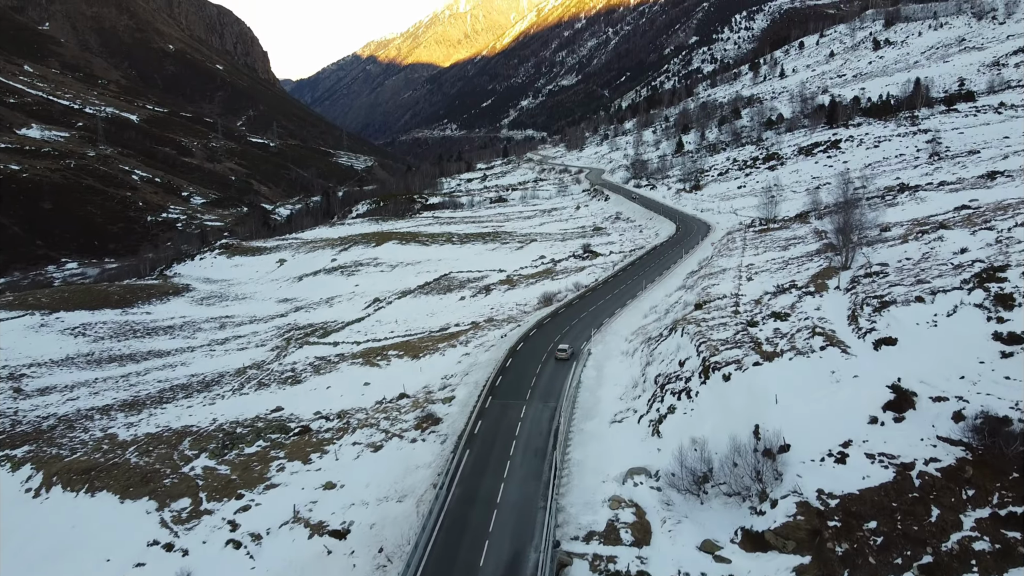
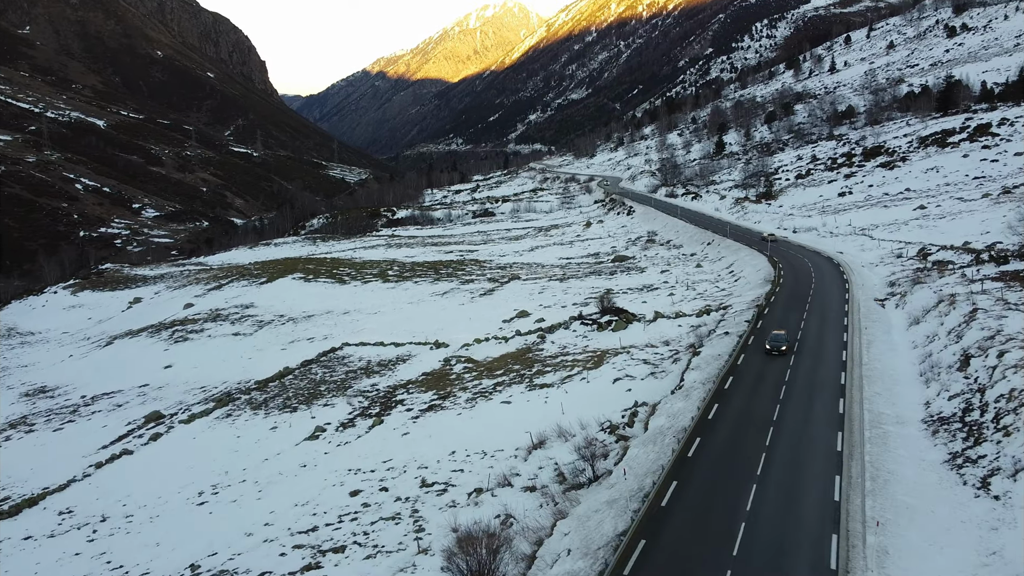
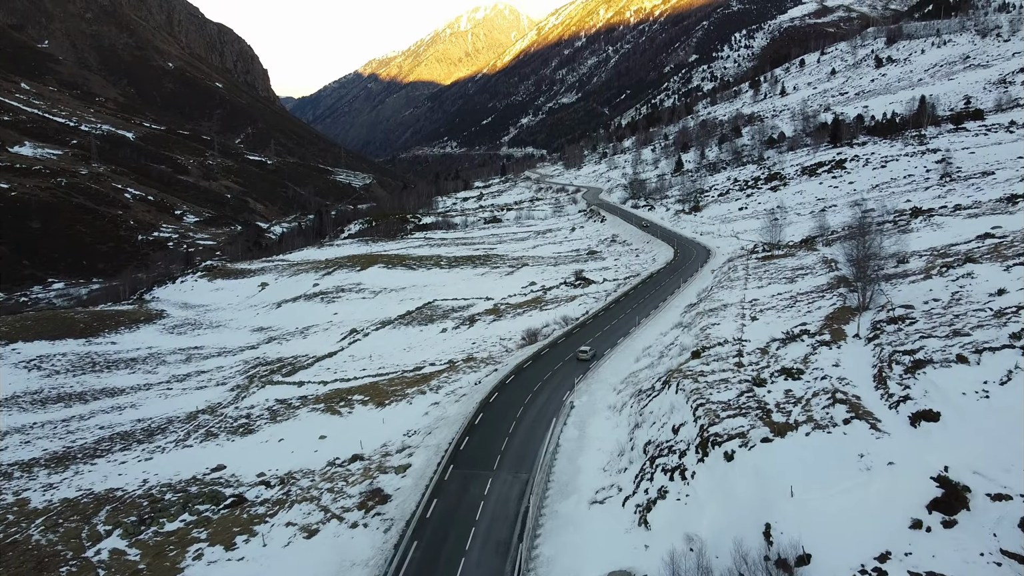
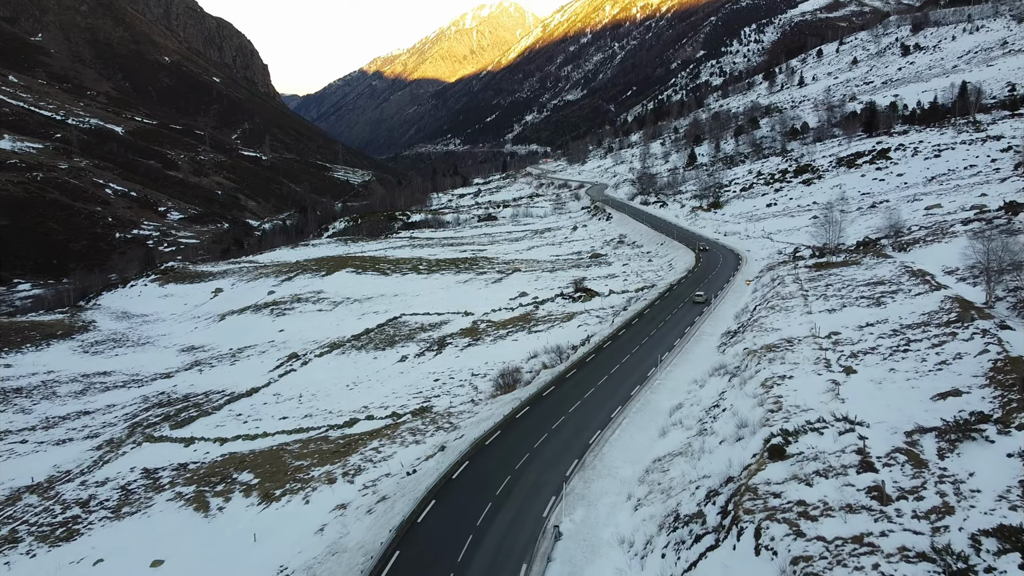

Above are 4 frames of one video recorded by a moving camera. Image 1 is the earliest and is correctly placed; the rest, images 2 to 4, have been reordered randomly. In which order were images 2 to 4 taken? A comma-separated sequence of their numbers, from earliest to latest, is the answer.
3, 4, 2
